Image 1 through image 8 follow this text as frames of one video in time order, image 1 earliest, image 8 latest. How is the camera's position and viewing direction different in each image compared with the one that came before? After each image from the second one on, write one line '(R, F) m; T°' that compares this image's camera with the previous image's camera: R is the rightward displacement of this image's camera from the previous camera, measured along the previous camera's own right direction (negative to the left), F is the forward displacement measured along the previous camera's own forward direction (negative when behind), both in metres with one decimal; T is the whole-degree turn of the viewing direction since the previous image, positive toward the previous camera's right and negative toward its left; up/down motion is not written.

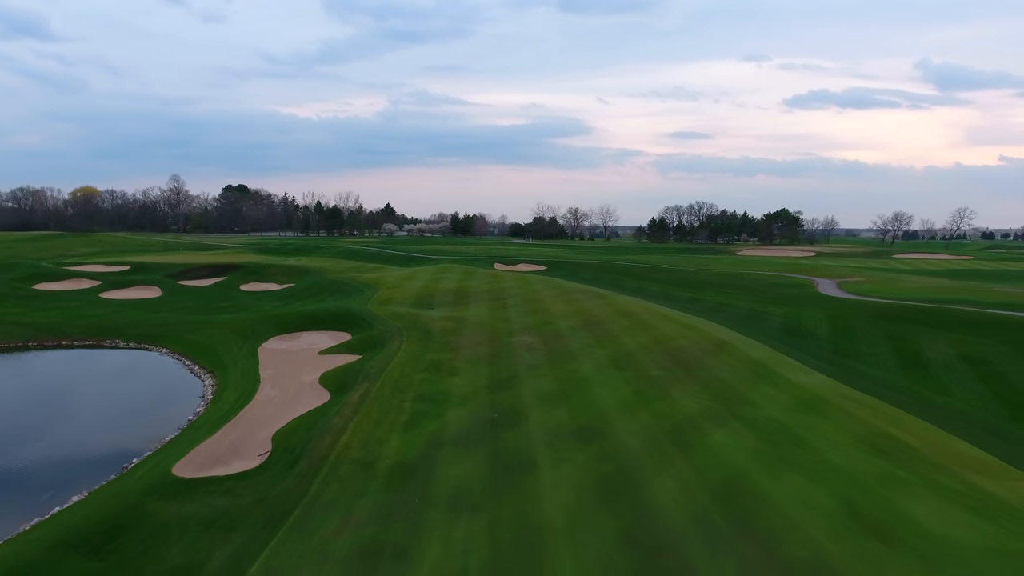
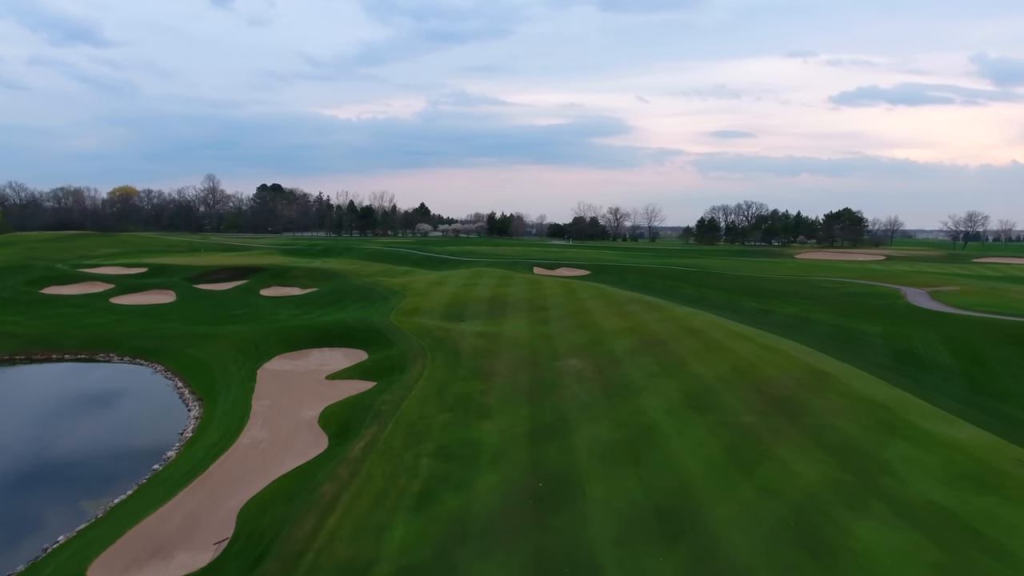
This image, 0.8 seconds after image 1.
(-0.3, +4.0) m; -3°
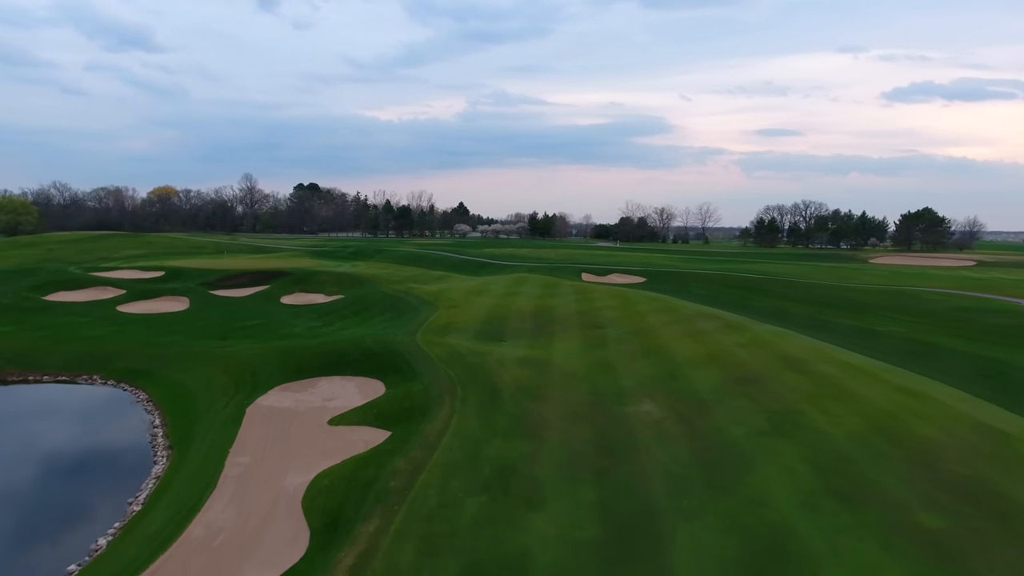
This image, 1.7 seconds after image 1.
(-0.4, +4.5) m; -4°
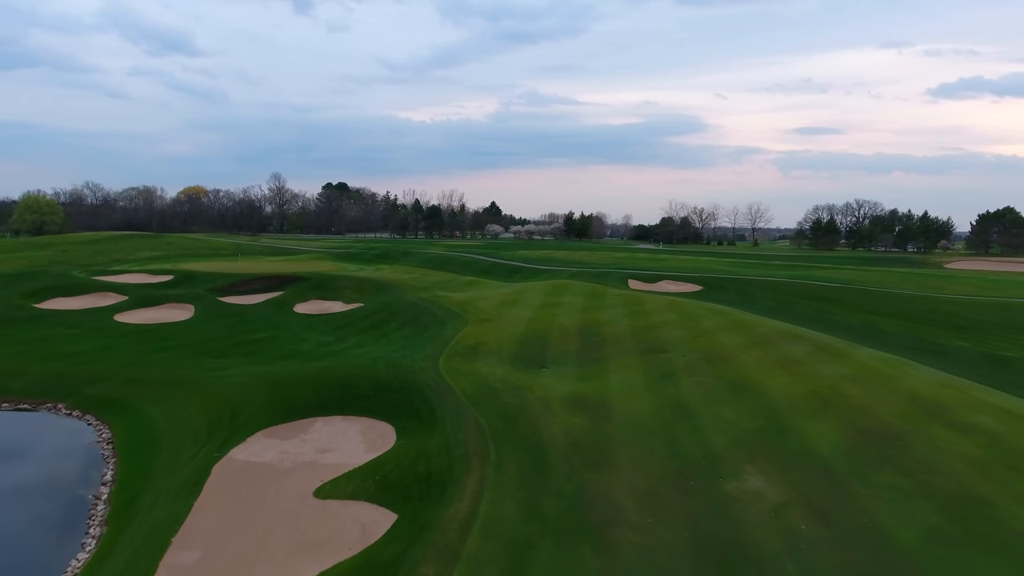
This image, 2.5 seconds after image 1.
(-0.4, +4.1) m; -3°
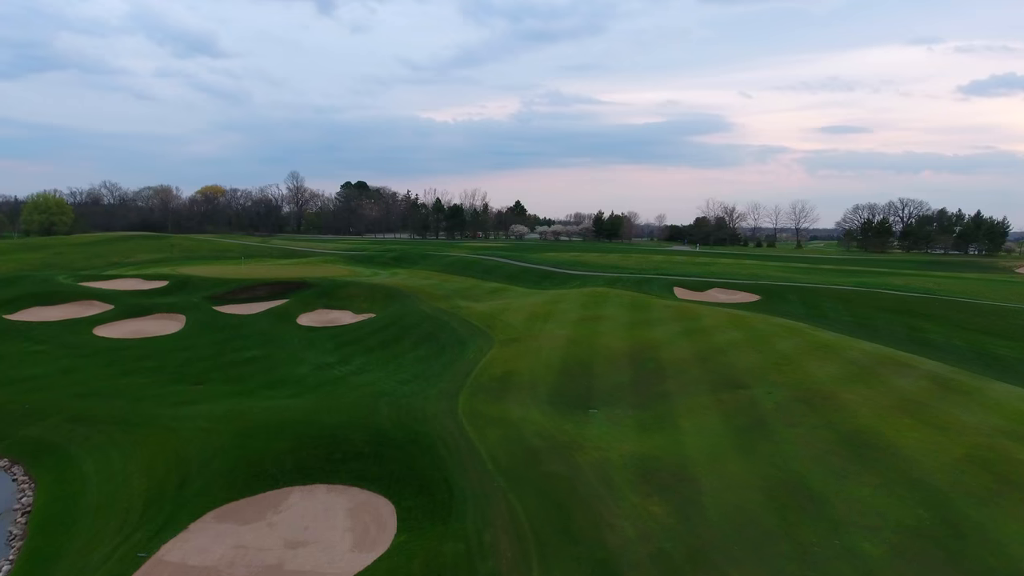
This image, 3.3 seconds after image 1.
(-0.4, +4.0) m; -2°
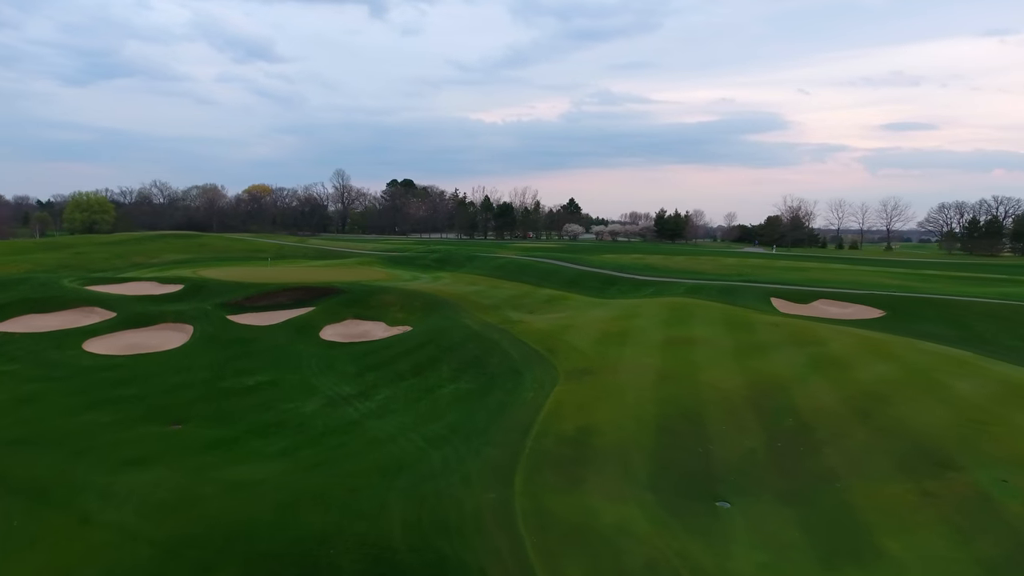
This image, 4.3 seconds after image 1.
(-0.6, +5.0) m; -4°
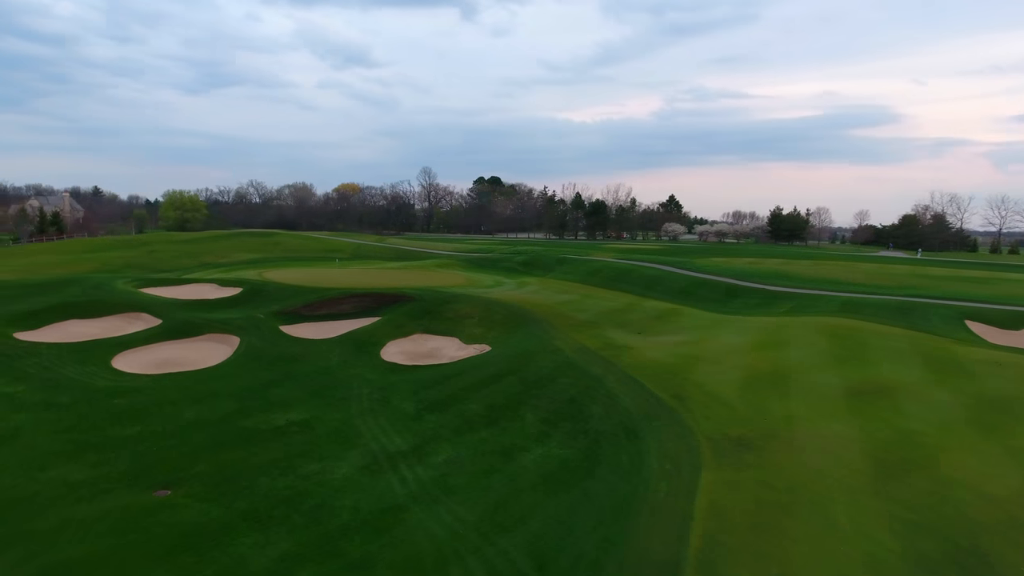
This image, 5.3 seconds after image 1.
(-0.5, +4.9) m; -8°
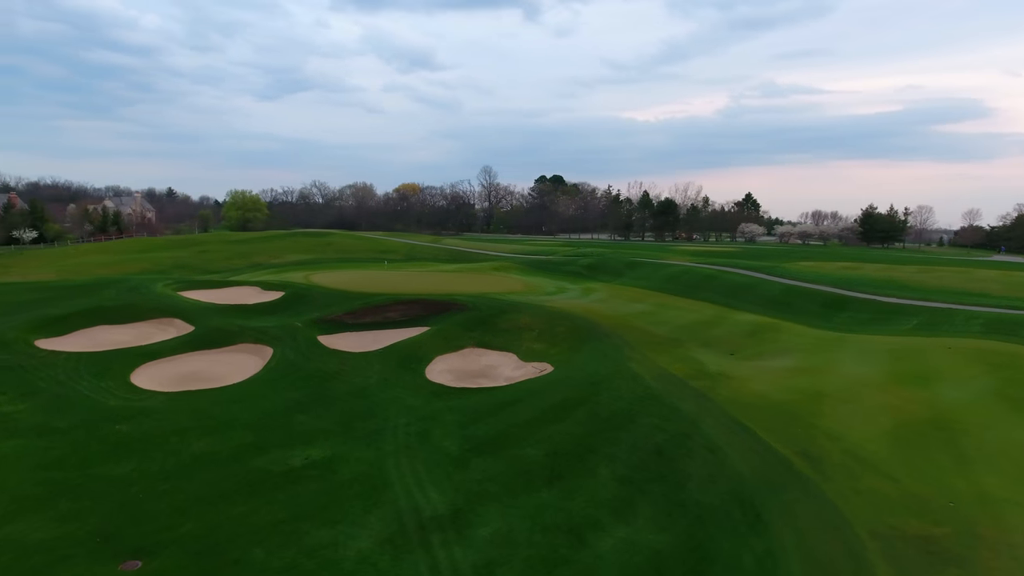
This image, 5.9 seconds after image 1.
(-0.2, +2.9) m; -6°
